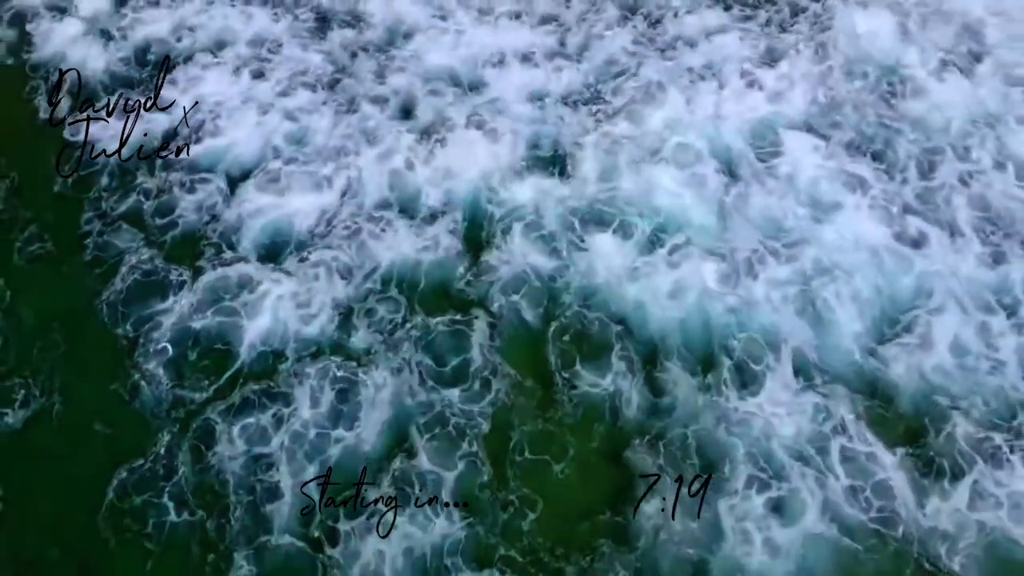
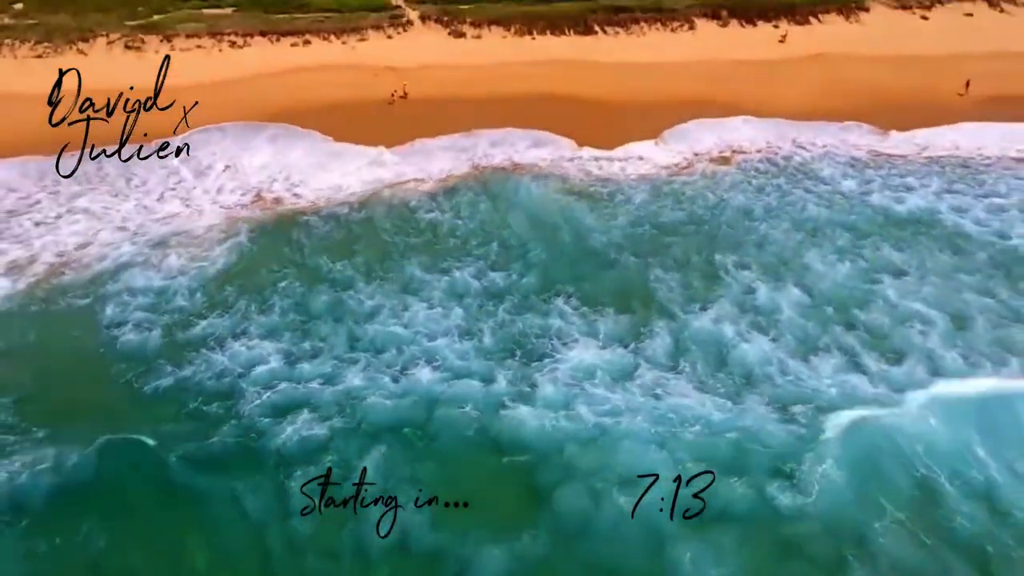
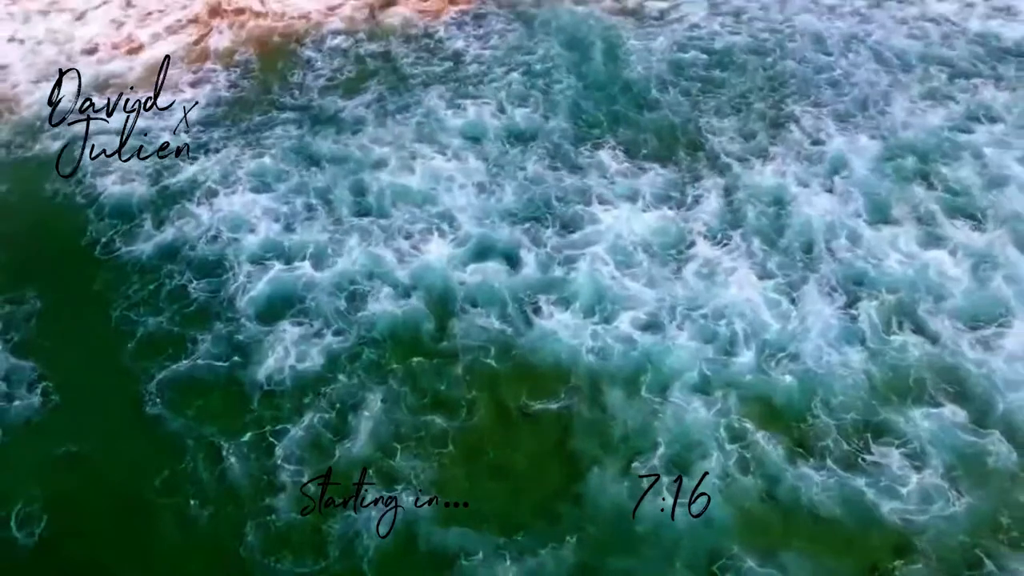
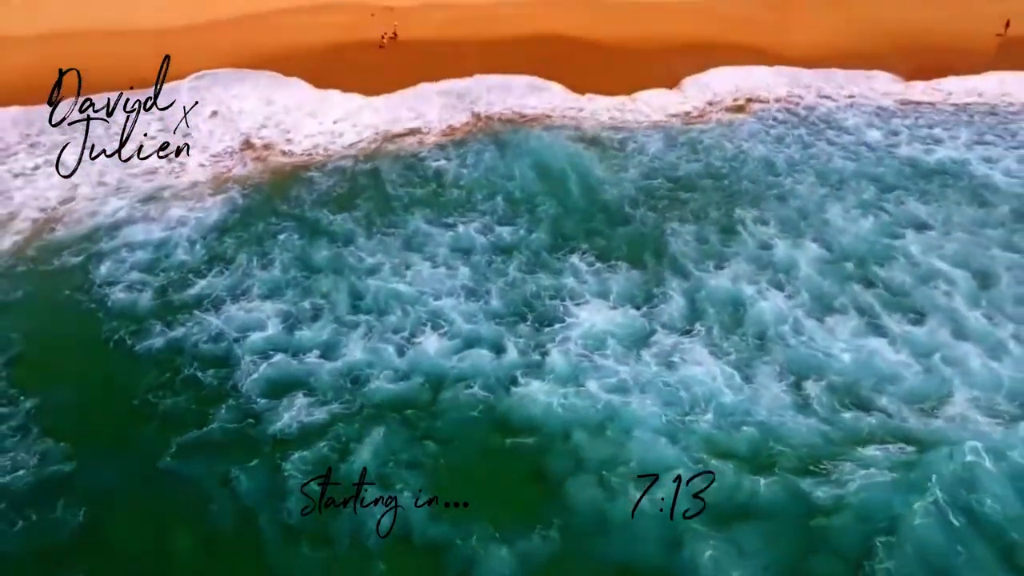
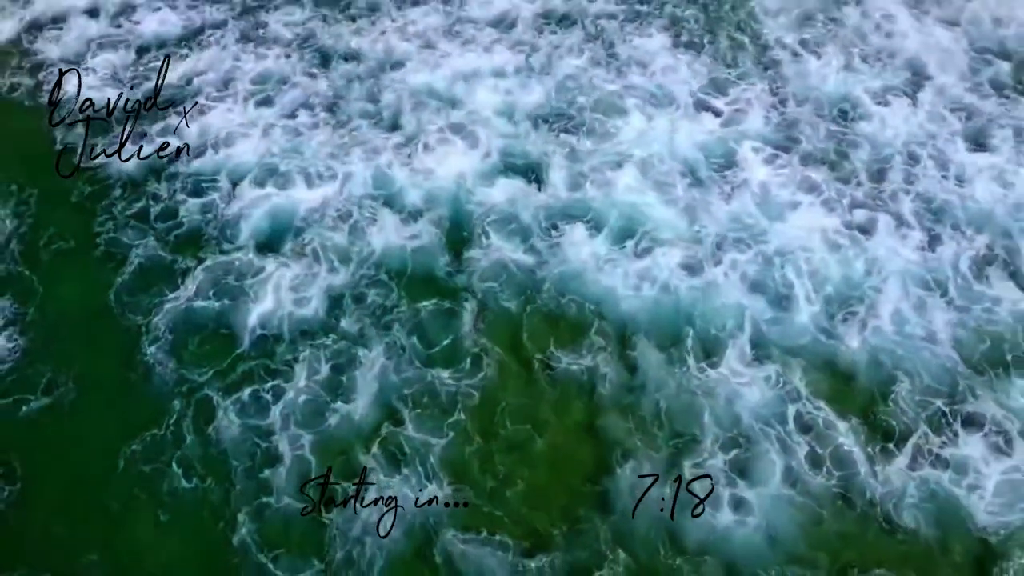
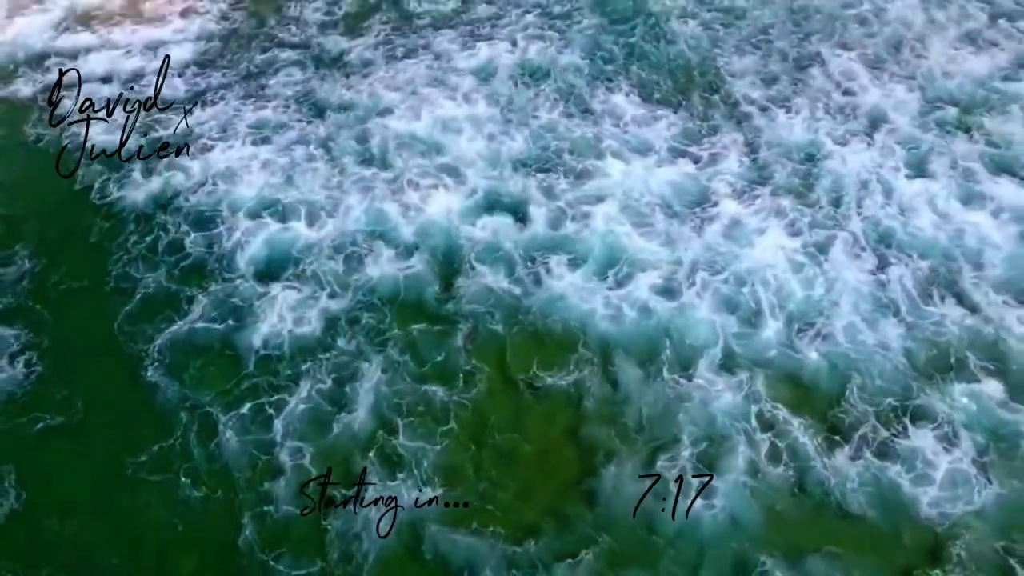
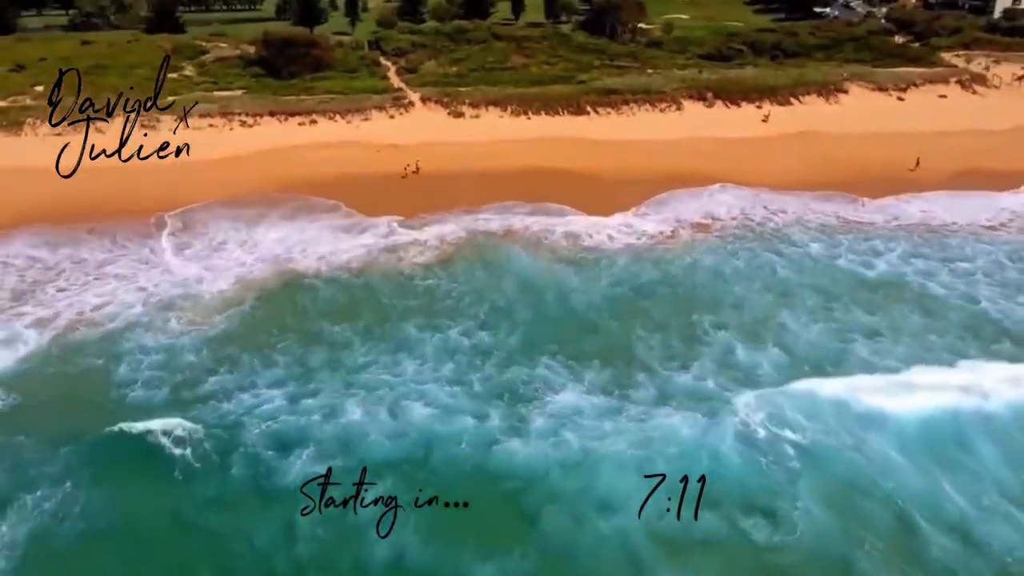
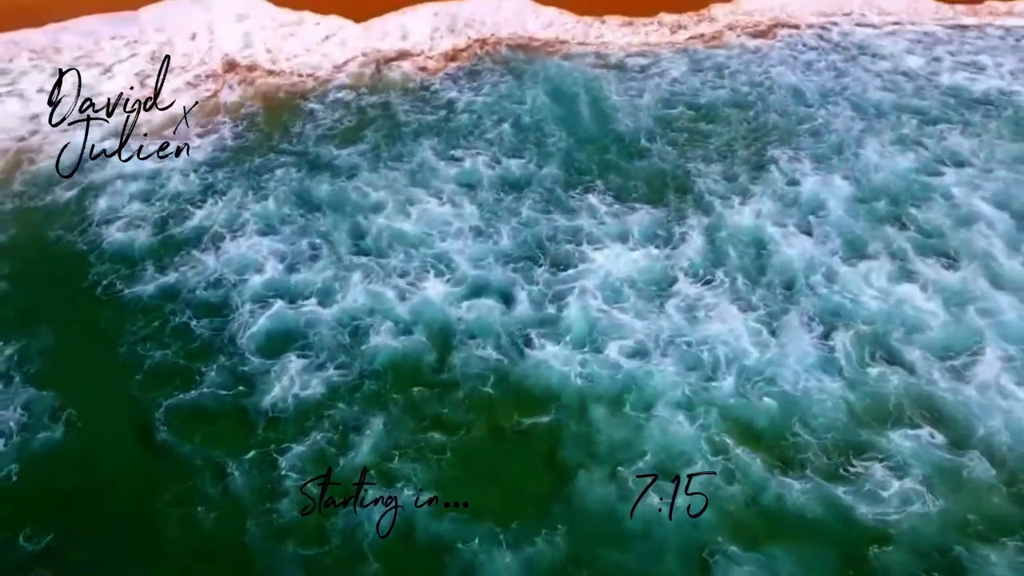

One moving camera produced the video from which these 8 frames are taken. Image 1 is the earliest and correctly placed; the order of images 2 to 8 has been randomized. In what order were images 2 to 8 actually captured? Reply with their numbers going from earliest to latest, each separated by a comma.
5, 6, 3, 8, 4, 2, 7
